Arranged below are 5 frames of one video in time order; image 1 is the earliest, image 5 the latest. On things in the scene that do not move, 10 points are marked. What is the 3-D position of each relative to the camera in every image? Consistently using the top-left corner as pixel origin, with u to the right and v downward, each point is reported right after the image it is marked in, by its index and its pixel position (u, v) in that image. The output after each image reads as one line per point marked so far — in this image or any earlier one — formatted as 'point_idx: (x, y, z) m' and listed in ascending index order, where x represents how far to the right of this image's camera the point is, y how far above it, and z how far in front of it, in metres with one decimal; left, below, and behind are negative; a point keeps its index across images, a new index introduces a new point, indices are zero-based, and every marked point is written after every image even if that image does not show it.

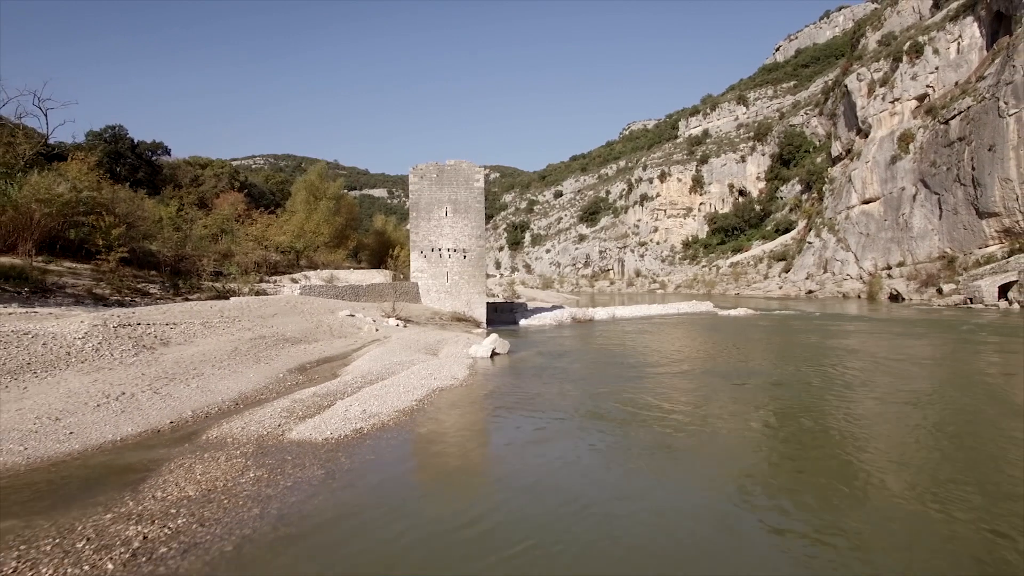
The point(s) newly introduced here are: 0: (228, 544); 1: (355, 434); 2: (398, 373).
0: (-2.2, -1.9, +4.4) m
1: (-2.0, -1.8, +7.1) m
2: (-2.1, -1.6, +10.4) m
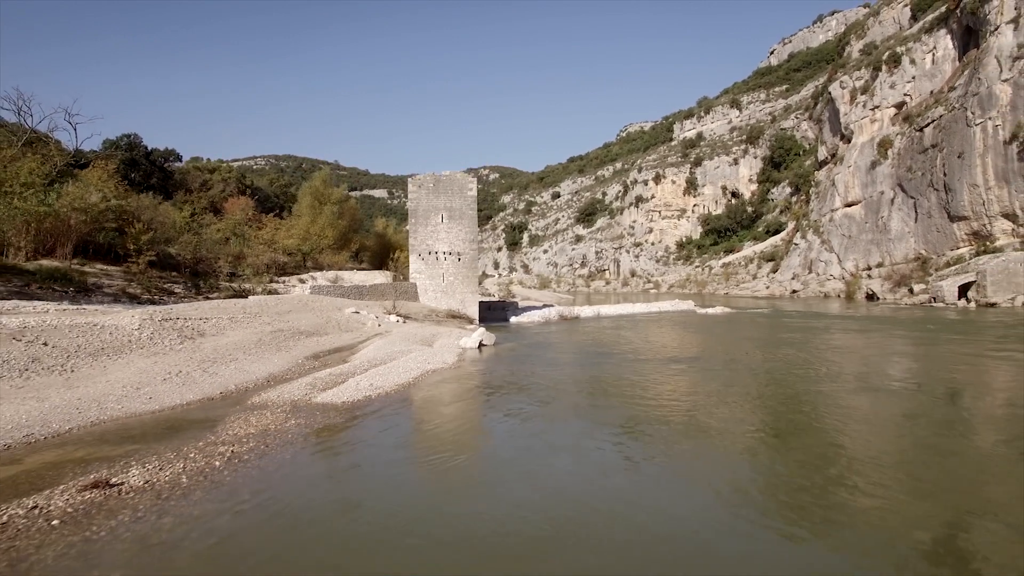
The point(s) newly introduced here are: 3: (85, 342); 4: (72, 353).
0: (-2.6, -1.9, +6.2) m
1: (-2.4, -1.8, +8.9) m
2: (-2.5, -1.6, +12.2) m
3: (-7.0, -0.9, +9.0) m
4: (-6.9, -1.0, +8.6) m
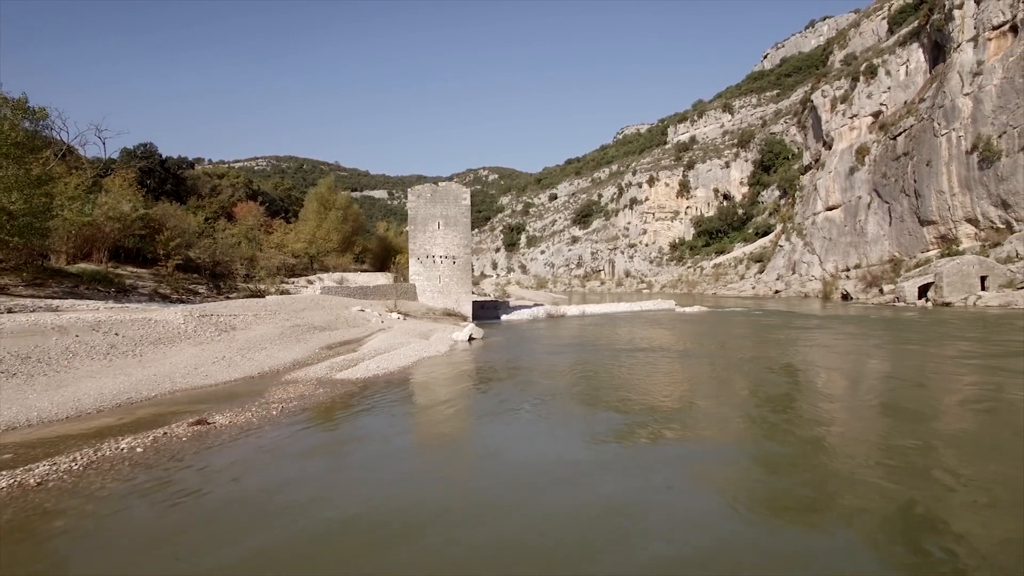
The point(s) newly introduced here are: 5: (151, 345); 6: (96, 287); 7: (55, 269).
0: (-3.0, -1.9, +8.3) m
1: (-2.8, -1.8, +11.0) m
2: (-2.9, -1.6, +14.3) m
3: (-7.4, -0.9, +11.1) m
4: (-7.3, -1.0, +10.7) m
5: (-7.1, -1.1, +10.8) m
6: (-12.9, 0.0, +17.0) m
7: (-14.4, +0.6, +17.2) m
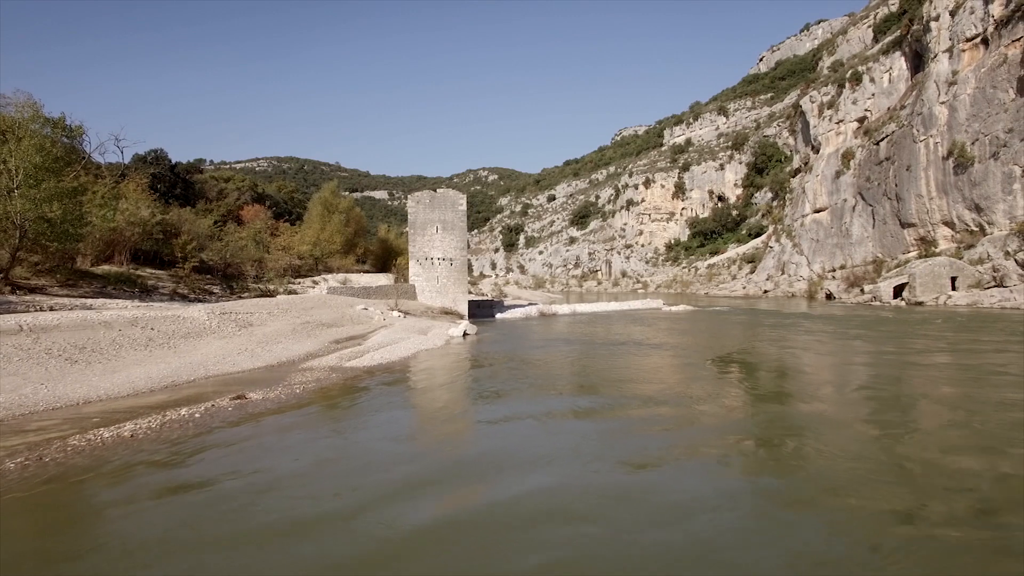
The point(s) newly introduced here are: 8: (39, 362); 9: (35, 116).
0: (-3.3, -1.9, +9.8) m
1: (-3.1, -1.8, +12.5) m
2: (-3.2, -1.6, +15.8) m
3: (-7.7, -0.9, +12.6) m
4: (-7.6, -1.0, +12.2) m
5: (-7.4, -1.1, +12.2) m
6: (-13.2, 0.0, +18.5) m
7: (-14.6, +0.6, +18.7) m
8: (-8.0, -1.3, +9.3) m
9: (-13.6, +4.9, +15.7) m
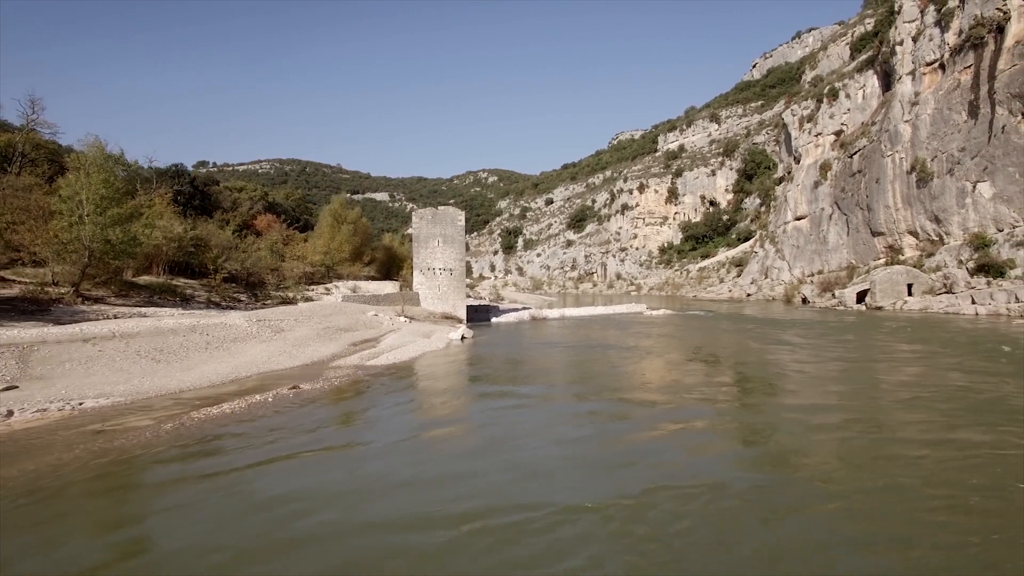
0: (-3.6, -2.3, +12.5) m
1: (-3.4, -2.2, +15.2) m
2: (-3.5, -1.9, +18.5) m
3: (-8.0, -1.3, +15.4) m
4: (-7.9, -1.4, +14.9) m
5: (-7.7, -1.5, +15.0) m
6: (-13.5, -0.3, +21.2) m
7: (-15.0, +0.2, +21.4) m
8: (-8.3, -1.6, +12.0) m
9: (-13.9, +4.6, +18.4) m
